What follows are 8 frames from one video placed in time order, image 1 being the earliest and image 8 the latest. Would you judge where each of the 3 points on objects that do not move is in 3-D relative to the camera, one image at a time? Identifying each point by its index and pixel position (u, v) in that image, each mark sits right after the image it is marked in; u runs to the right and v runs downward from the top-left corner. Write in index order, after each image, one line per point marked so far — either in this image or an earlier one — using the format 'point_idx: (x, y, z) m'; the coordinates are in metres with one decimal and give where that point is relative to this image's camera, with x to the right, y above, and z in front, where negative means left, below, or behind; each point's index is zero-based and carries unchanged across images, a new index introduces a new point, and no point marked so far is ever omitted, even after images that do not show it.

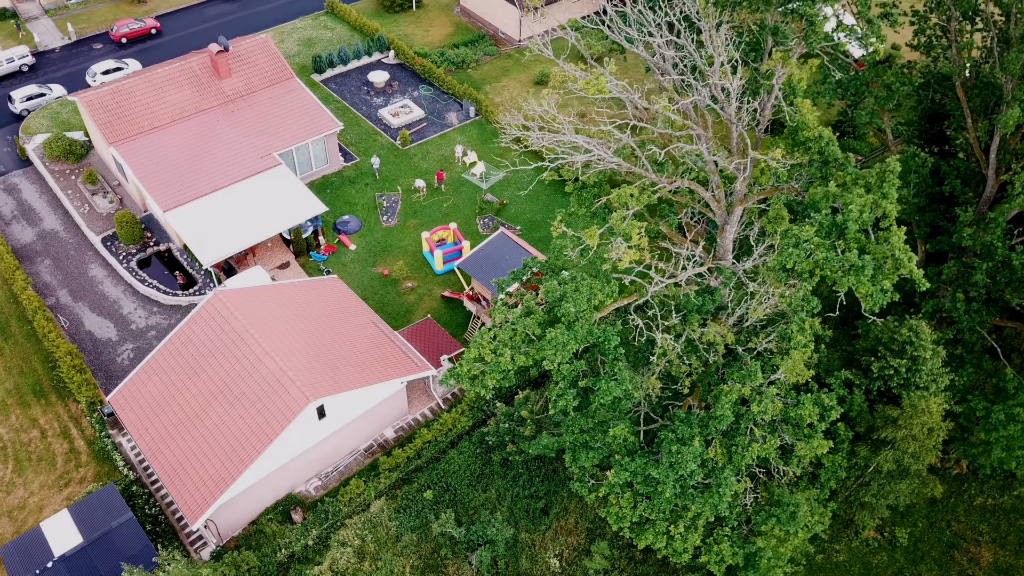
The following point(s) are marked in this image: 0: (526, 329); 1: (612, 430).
0: (+0.2, -0.9, +18.7) m
1: (+2.5, -3.4, +19.8) m
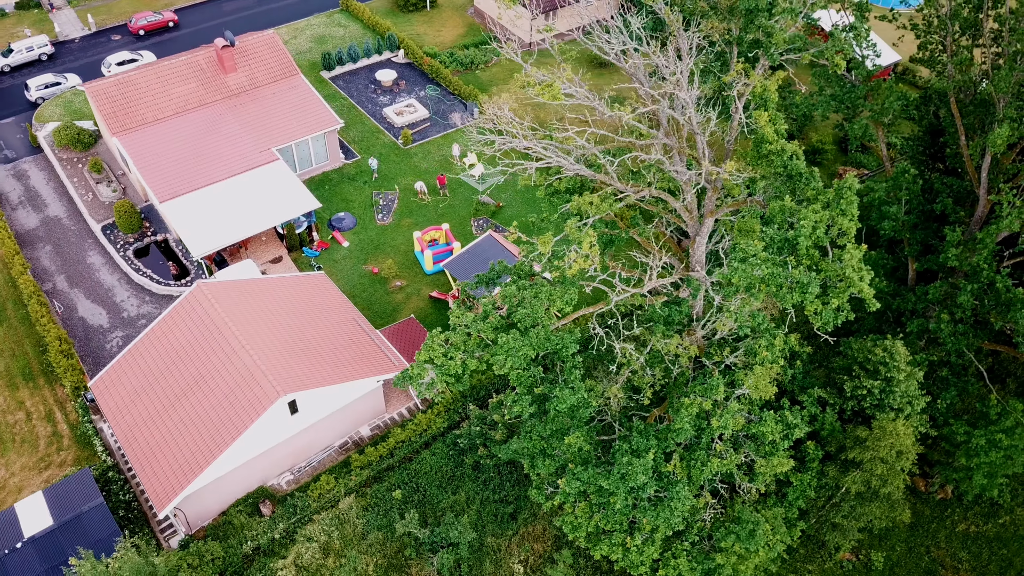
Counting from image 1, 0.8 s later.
0: (-0.8, -1.0, +18.7) m
1: (+1.4, -3.6, +19.7) m
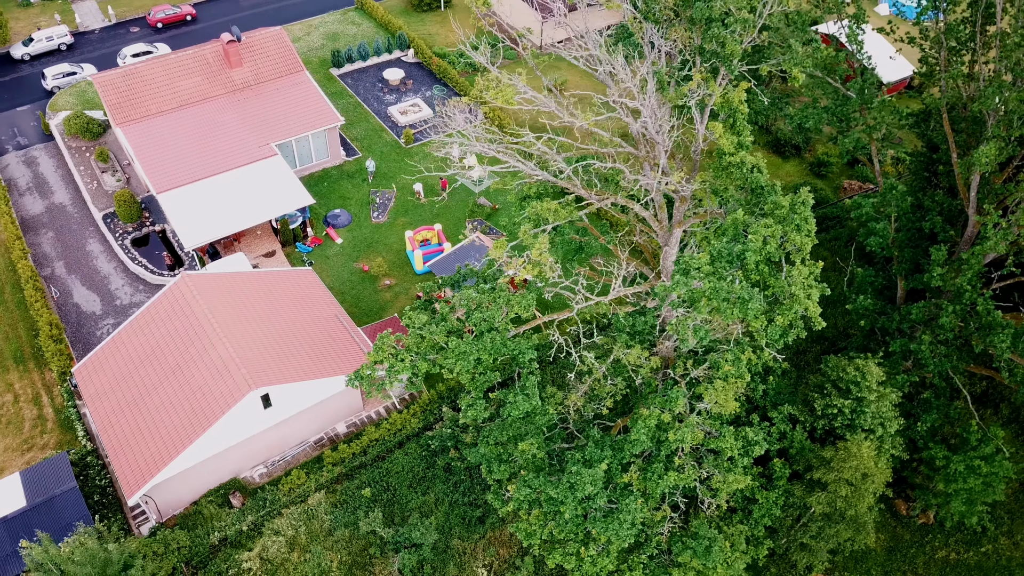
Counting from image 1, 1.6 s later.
0: (-1.9, -1.1, +18.7) m
1: (+0.3, -3.7, +19.5) m
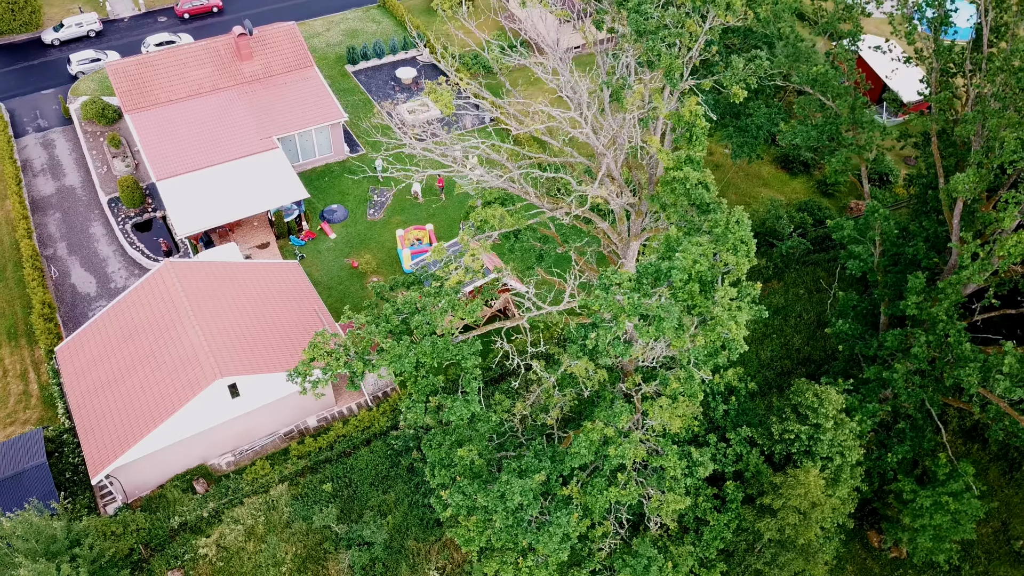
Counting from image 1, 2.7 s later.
0: (-3.2, -1.1, +18.7) m
1: (-1.2, -3.9, +19.5) m
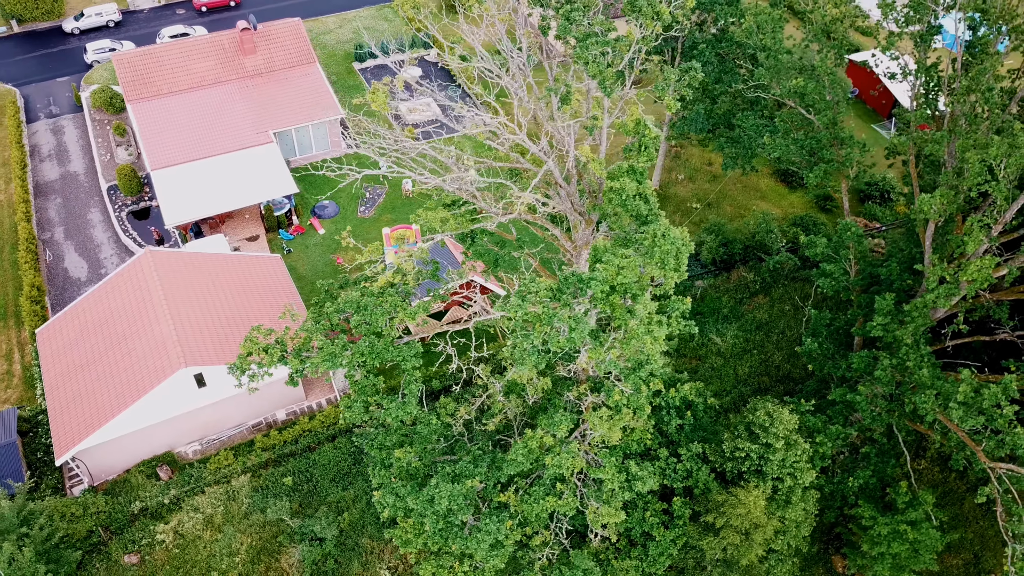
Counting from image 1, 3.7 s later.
0: (-4.6, -1.0, +18.8) m
1: (-2.7, -3.9, +19.5) m
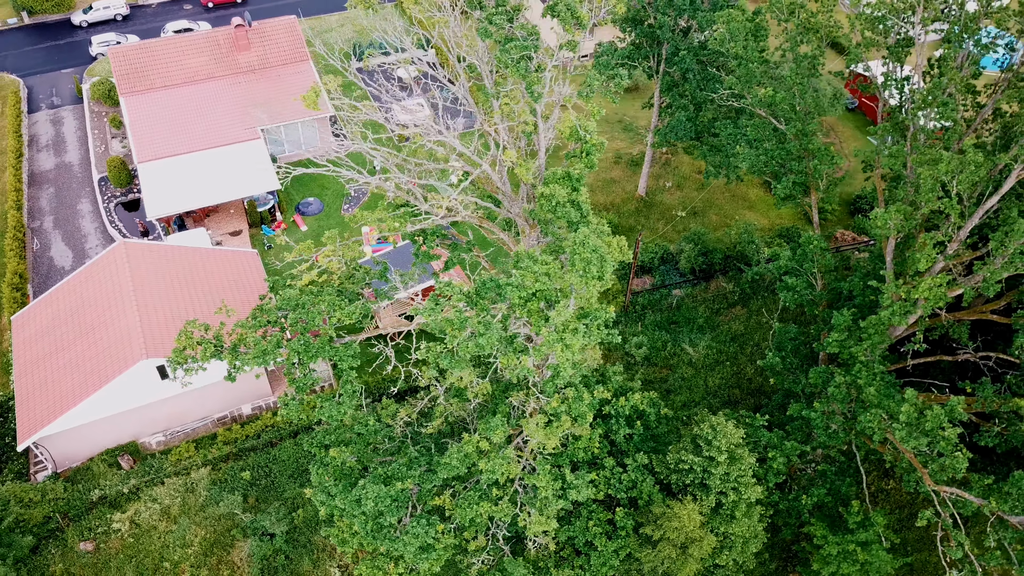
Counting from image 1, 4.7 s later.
0: (-6.1, -0.9, +18.9) m
1: (-4.2, -3.9, +19.5) m
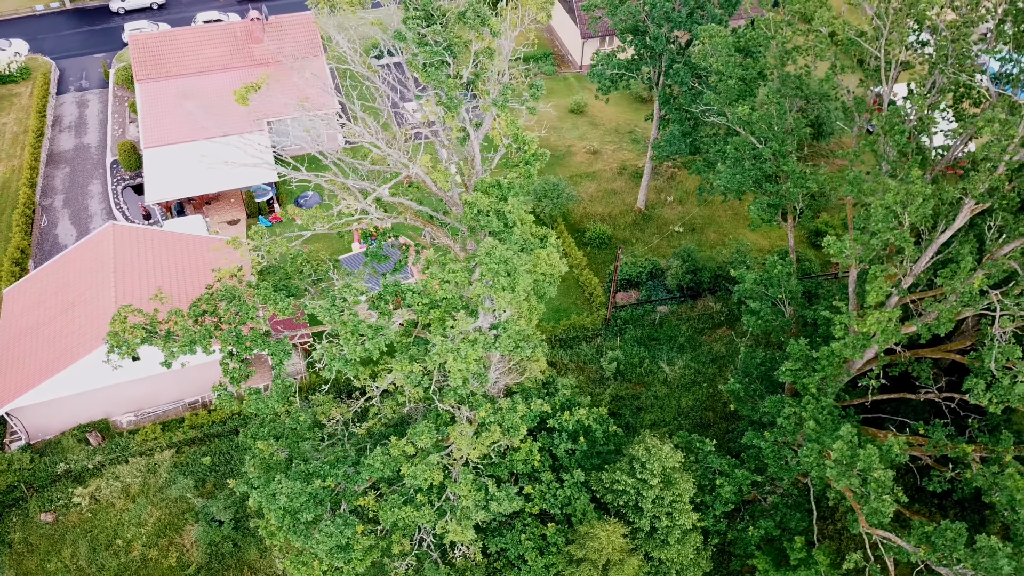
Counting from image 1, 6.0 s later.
0: (-7.7, -0.7, +19.1) m
1: (-6.0, -3.7, +19.6) m
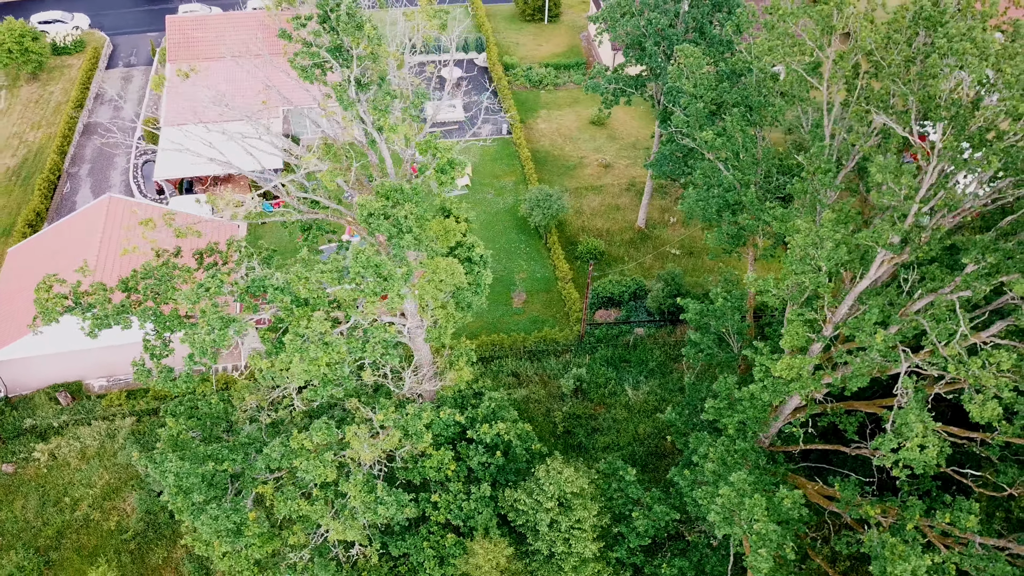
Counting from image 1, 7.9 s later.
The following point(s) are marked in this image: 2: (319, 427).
0: (-9.8, -0.1, +19.8) m
1: (-8.4, -3.3, +20.1) m
2: (-4.7, -3.3, +19.6) m
